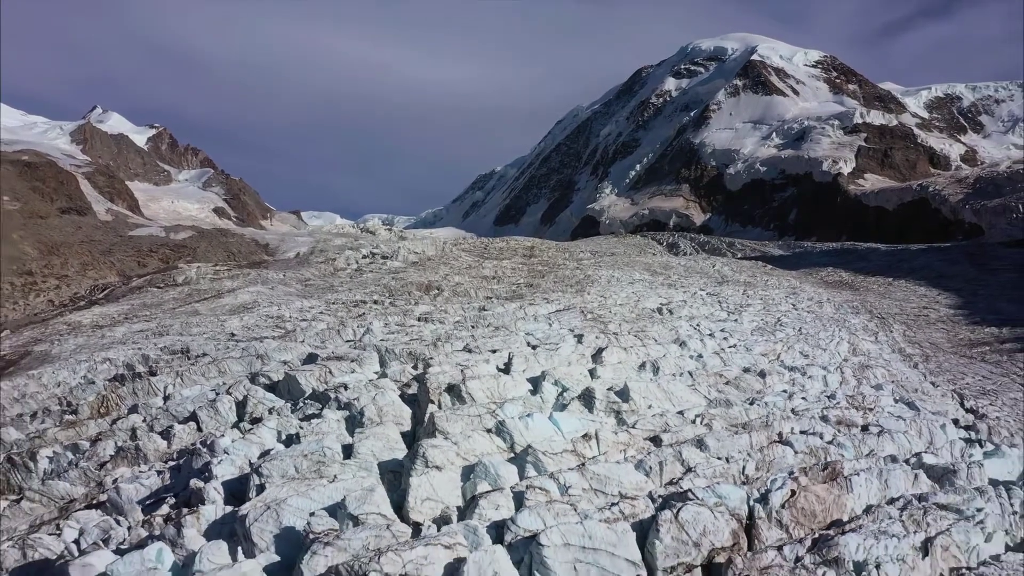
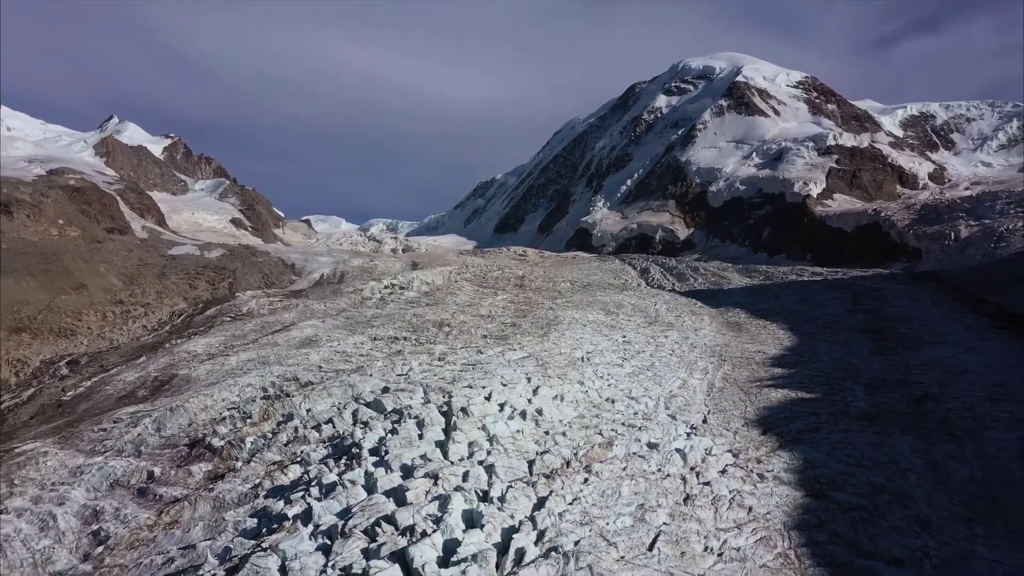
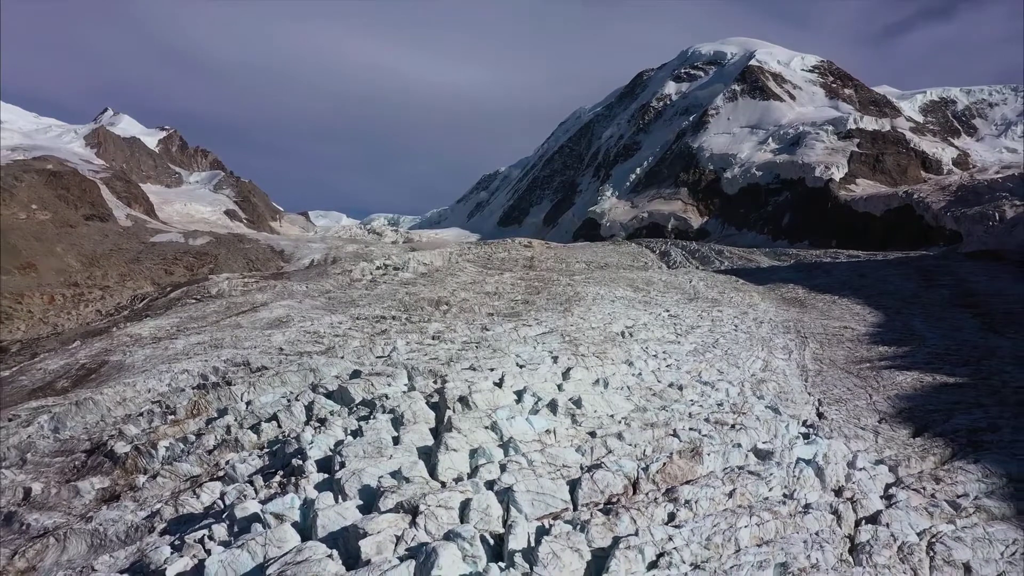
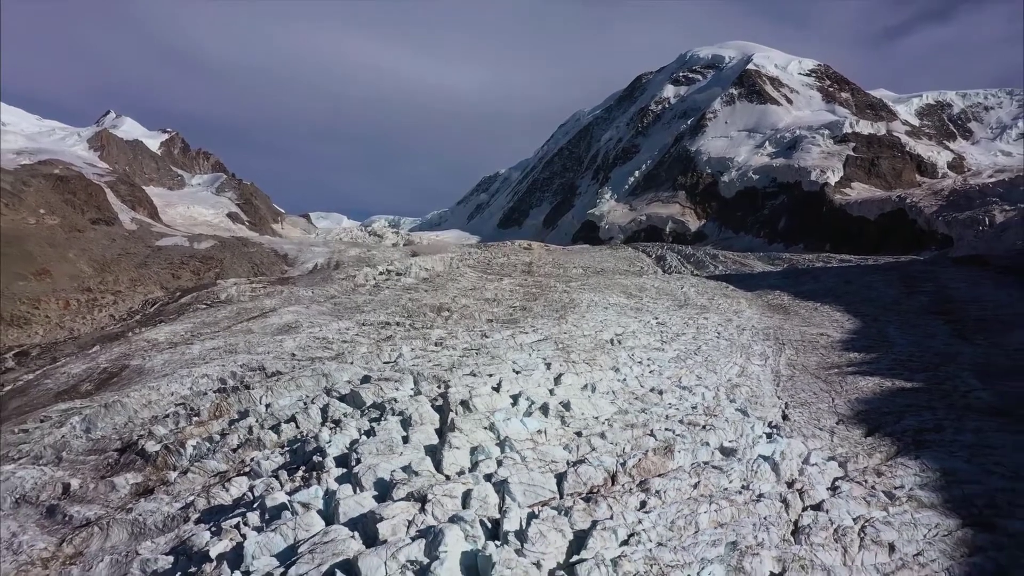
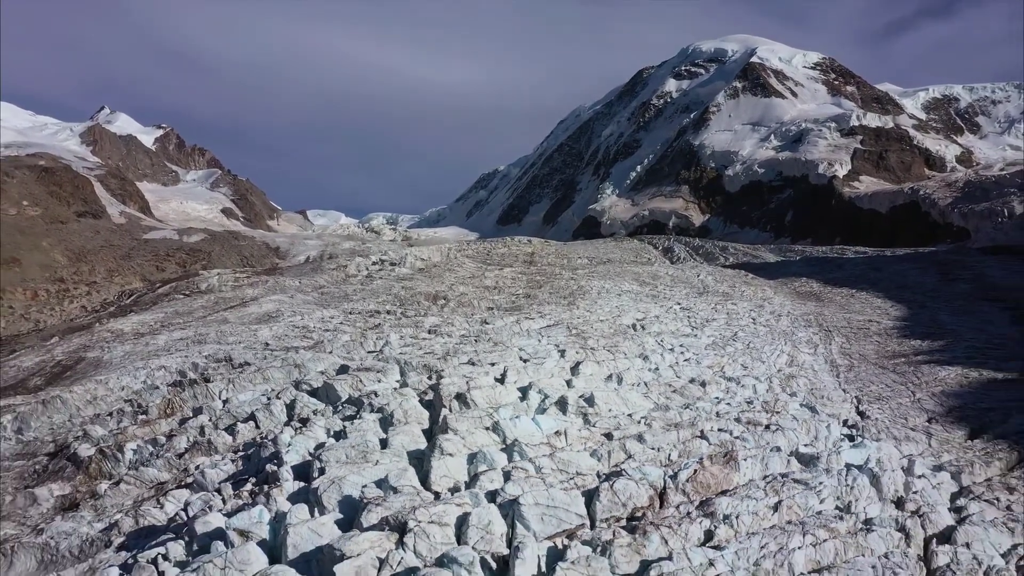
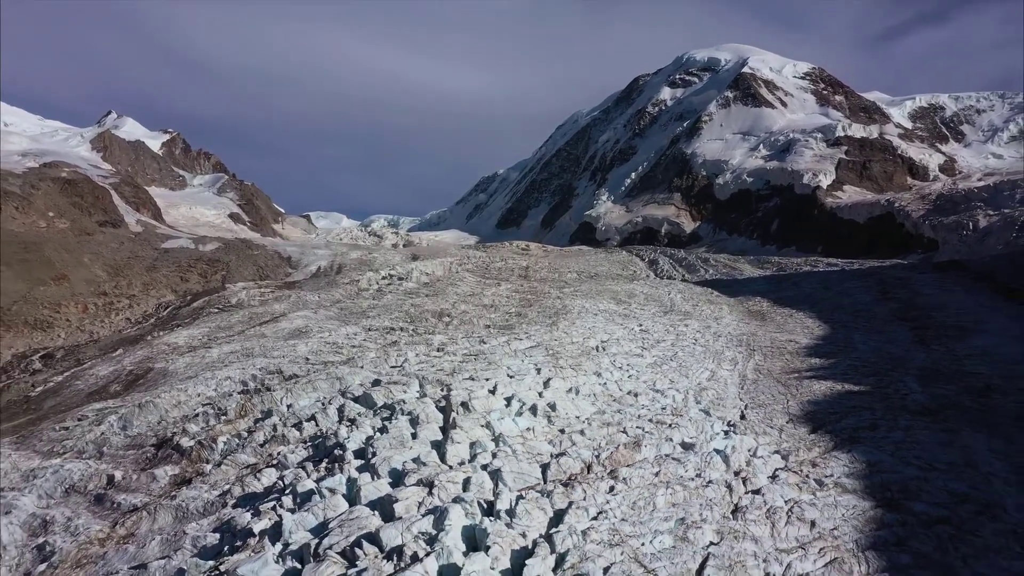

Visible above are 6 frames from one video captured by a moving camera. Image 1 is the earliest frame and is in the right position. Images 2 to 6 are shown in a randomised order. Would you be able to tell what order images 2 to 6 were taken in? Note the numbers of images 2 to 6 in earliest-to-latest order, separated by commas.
5, 3, 4, 6, 2
